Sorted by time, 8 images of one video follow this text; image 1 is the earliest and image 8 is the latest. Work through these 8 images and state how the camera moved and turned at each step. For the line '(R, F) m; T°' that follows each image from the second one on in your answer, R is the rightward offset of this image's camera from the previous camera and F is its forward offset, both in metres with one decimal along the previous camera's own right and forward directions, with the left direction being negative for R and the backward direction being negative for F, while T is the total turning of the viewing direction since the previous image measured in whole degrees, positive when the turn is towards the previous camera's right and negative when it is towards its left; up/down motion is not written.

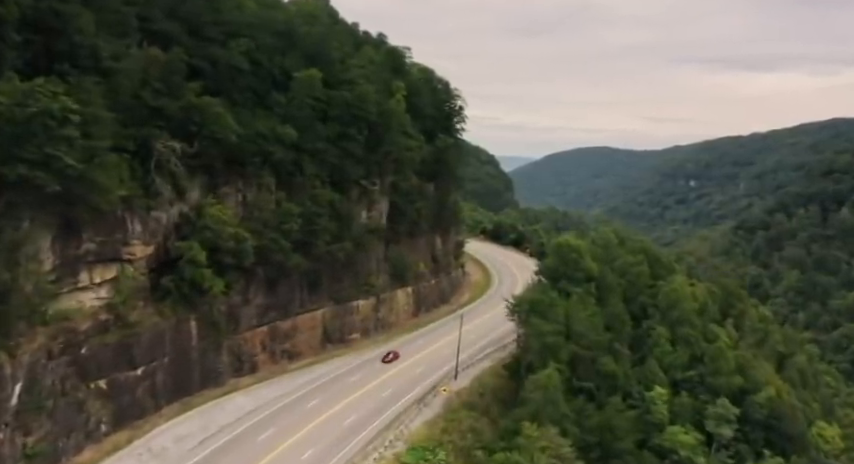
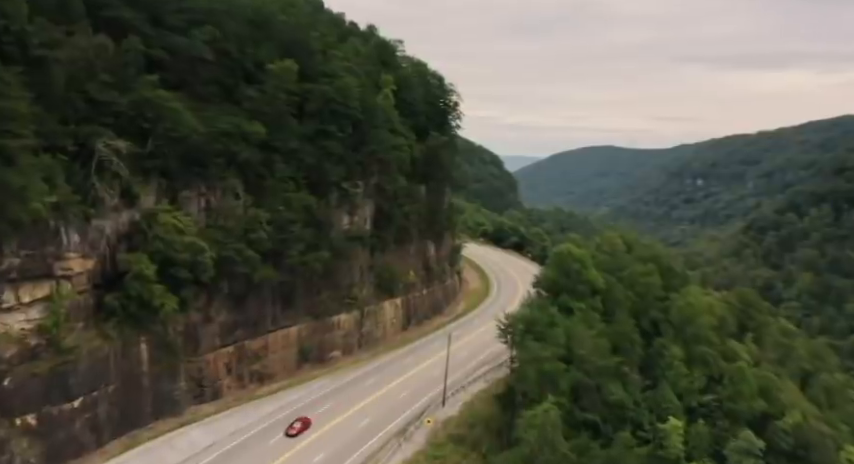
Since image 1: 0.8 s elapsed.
(+1.1, +4.8) m; 0°
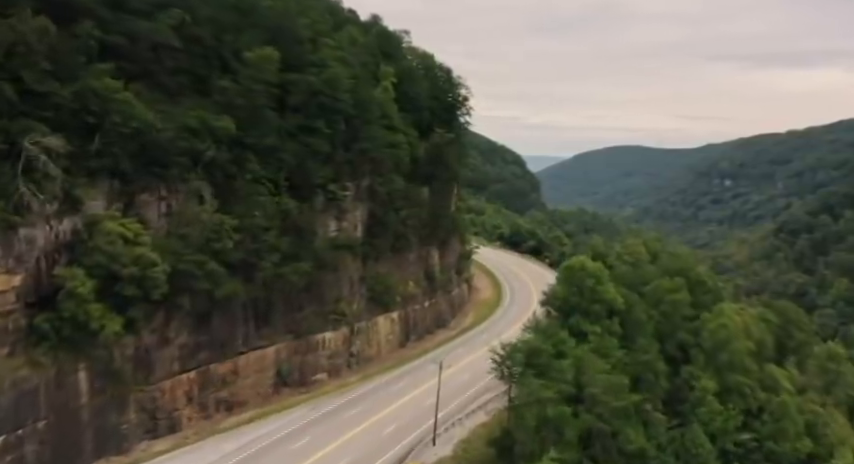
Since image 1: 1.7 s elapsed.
(+1.5, +5.3) m; -2°
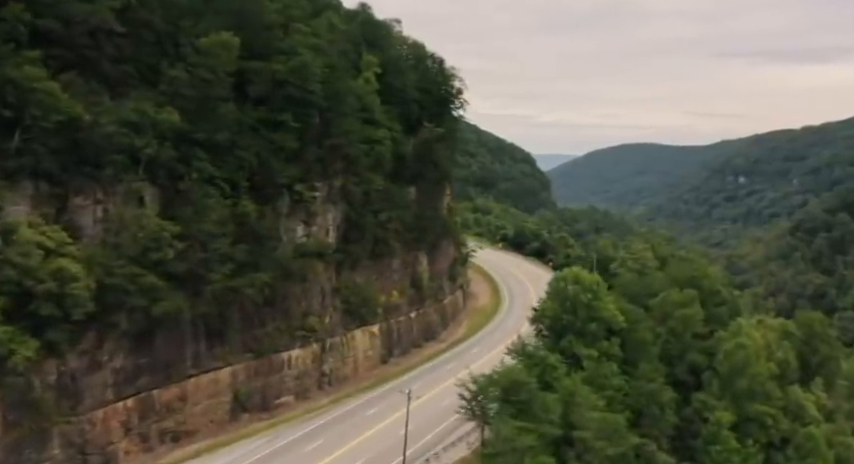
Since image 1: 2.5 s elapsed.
(+1.7, +4.6) m; -1°
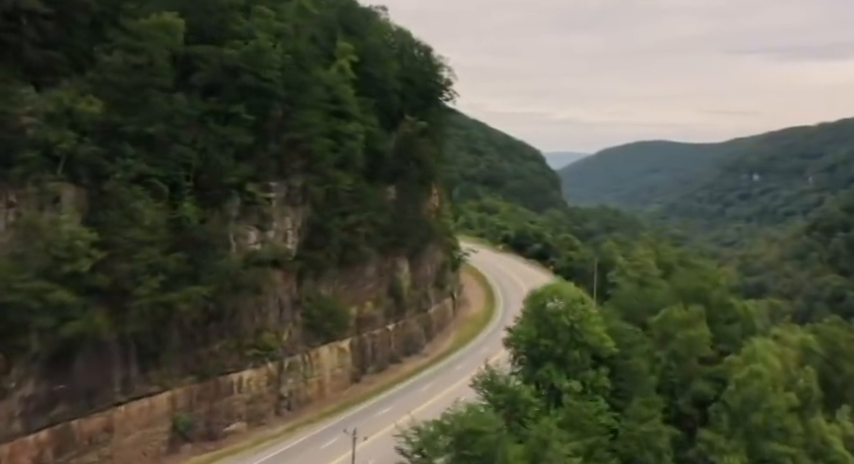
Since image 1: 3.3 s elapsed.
(+1.9, +4.5) m; -1°
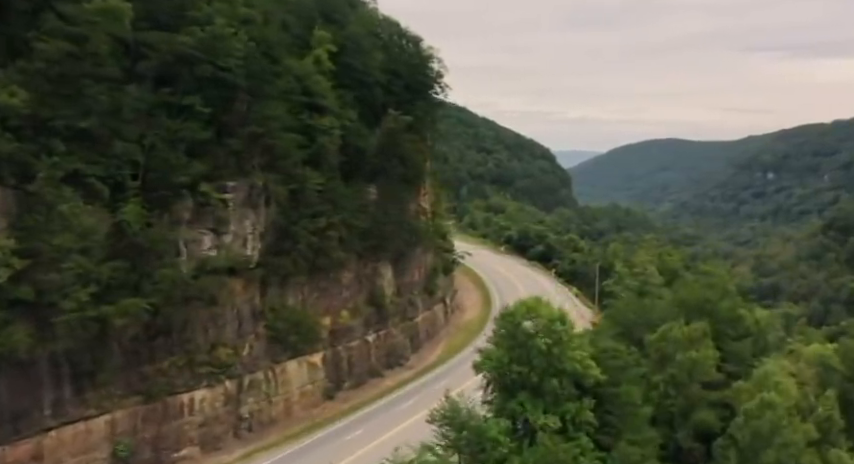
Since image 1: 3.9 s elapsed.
(+1.5, +3.4) m; -1°
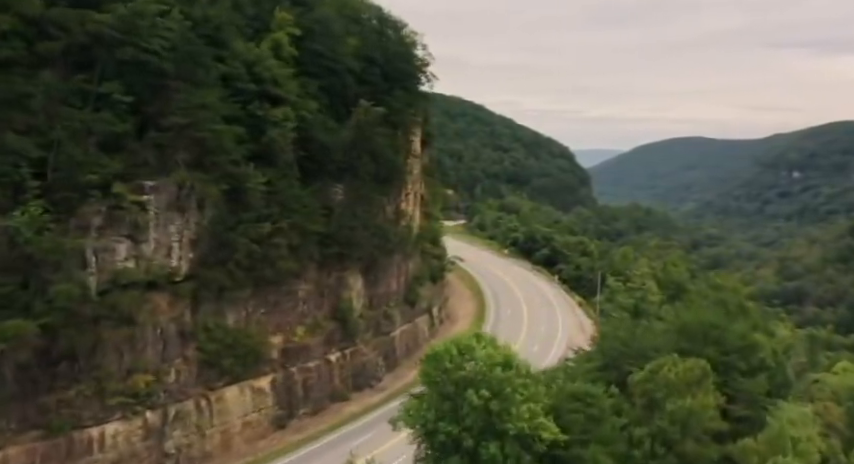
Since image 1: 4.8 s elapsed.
(+2.3, +4.8) m; -2°
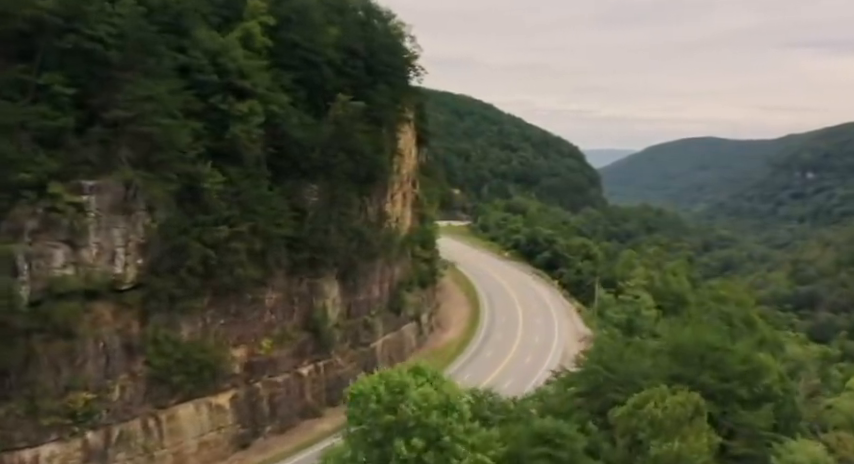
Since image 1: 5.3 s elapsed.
(+1.3, +2.6) m; -1°
